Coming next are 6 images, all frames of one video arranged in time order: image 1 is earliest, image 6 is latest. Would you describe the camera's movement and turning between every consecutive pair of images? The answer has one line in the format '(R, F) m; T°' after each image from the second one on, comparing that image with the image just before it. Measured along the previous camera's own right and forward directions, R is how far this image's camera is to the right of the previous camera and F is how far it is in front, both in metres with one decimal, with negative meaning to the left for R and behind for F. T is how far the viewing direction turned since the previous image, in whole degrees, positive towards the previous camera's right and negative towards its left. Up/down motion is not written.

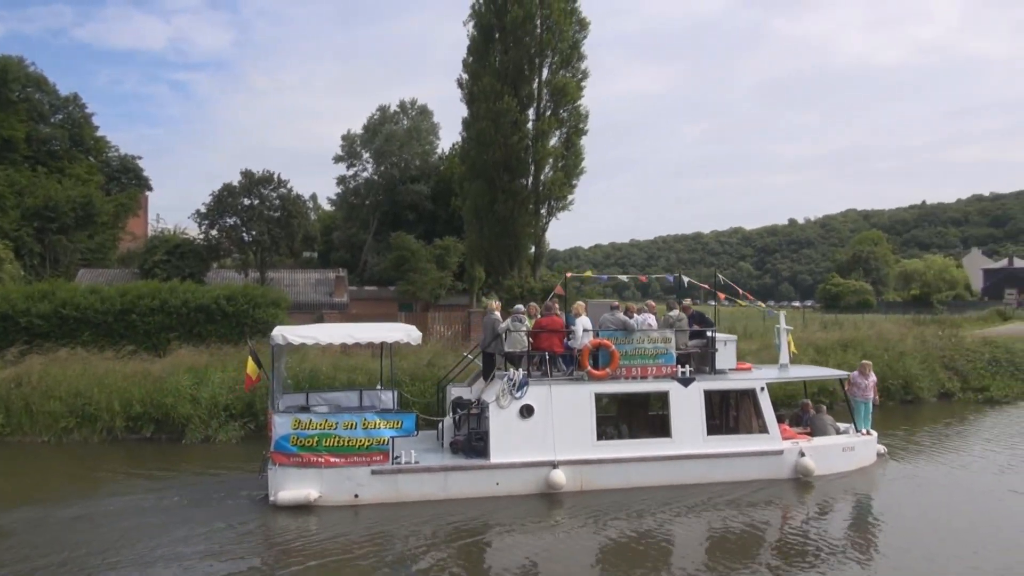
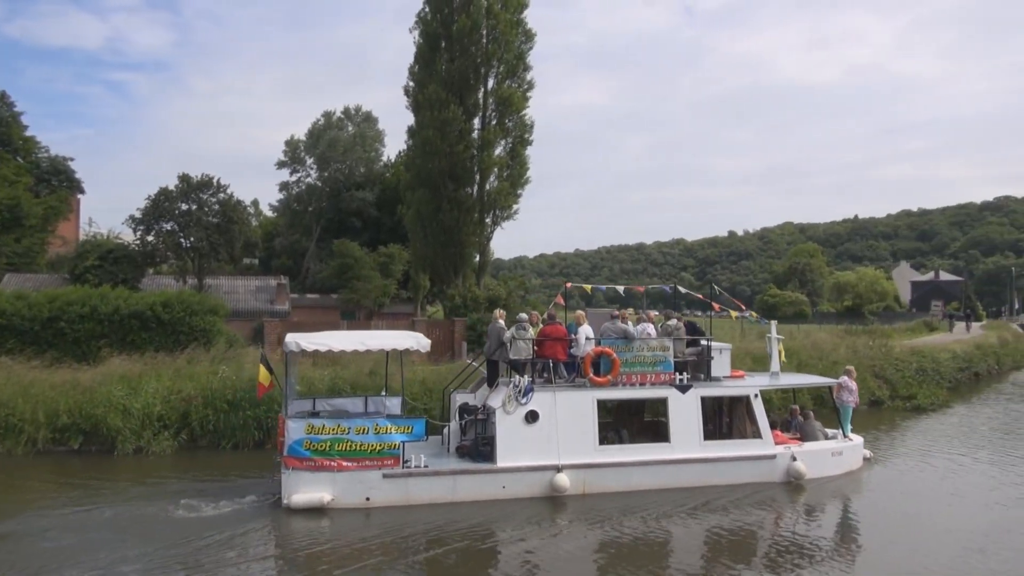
(-0.5, -0.4) m; +2°
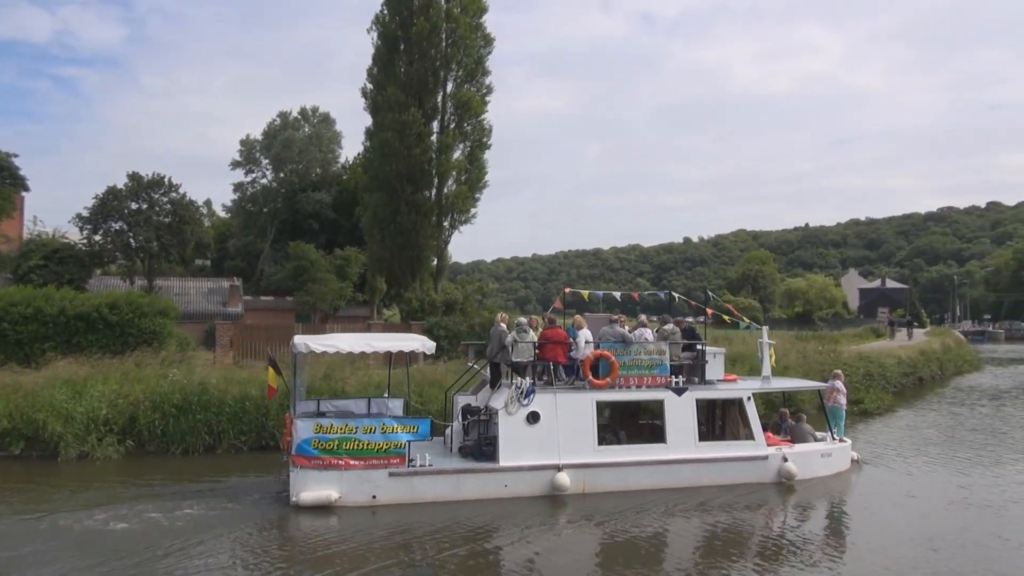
(-0.3, -0.3) m; +1°
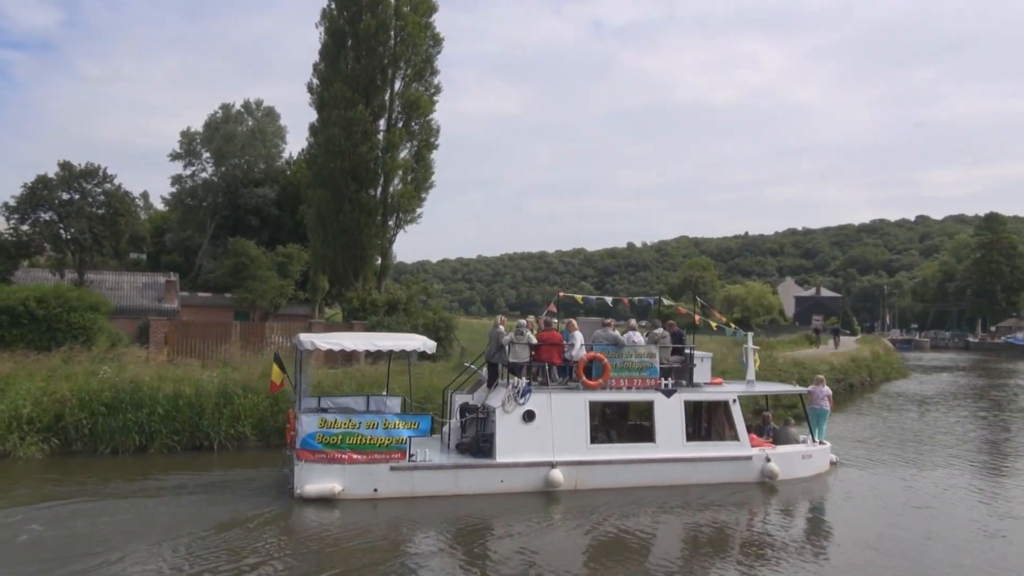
(-0.3, -0.5) m; +1°
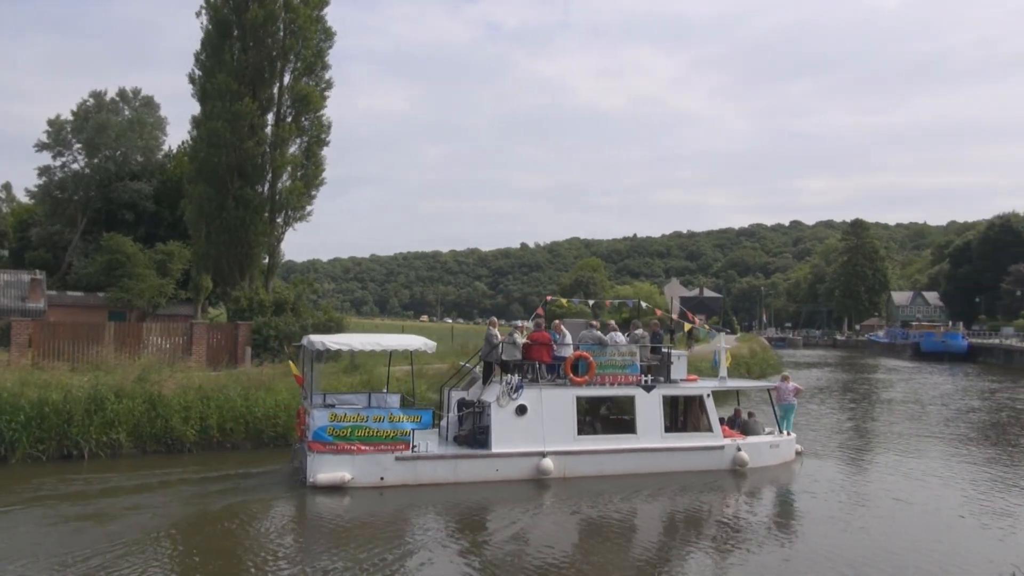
(-0.4, -1.1) m; +2°
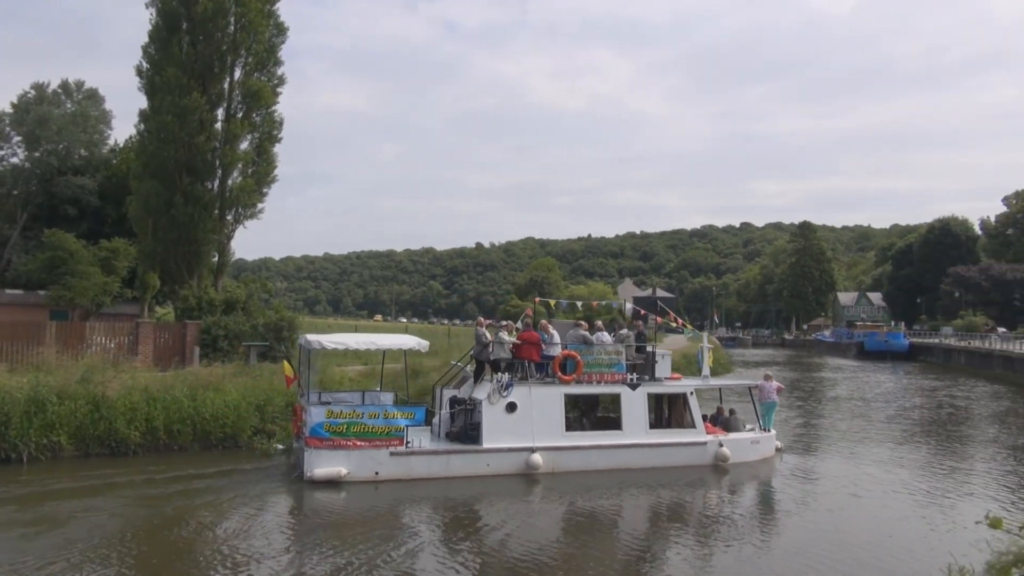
(-0.2, -0.4) m; +2°
